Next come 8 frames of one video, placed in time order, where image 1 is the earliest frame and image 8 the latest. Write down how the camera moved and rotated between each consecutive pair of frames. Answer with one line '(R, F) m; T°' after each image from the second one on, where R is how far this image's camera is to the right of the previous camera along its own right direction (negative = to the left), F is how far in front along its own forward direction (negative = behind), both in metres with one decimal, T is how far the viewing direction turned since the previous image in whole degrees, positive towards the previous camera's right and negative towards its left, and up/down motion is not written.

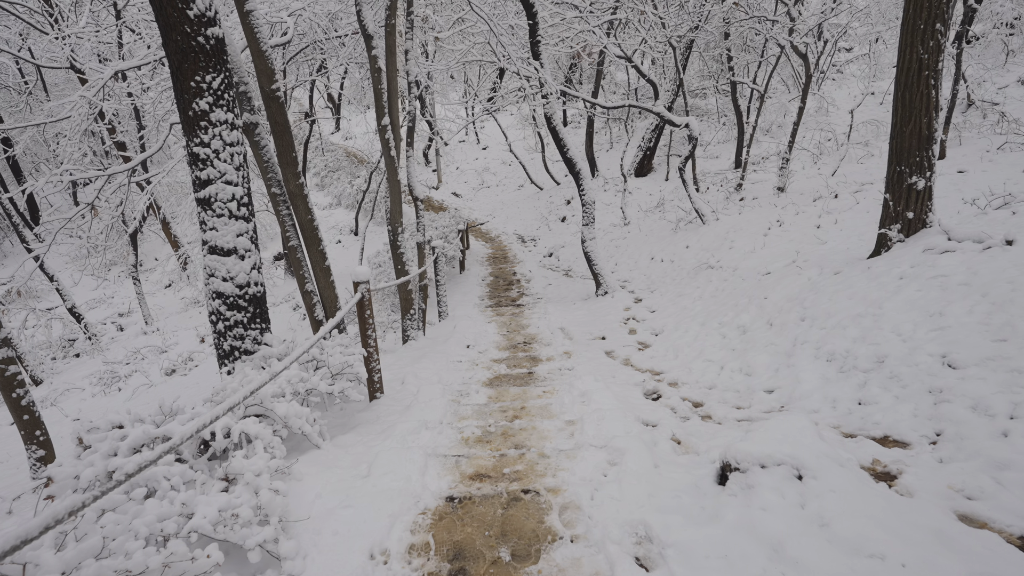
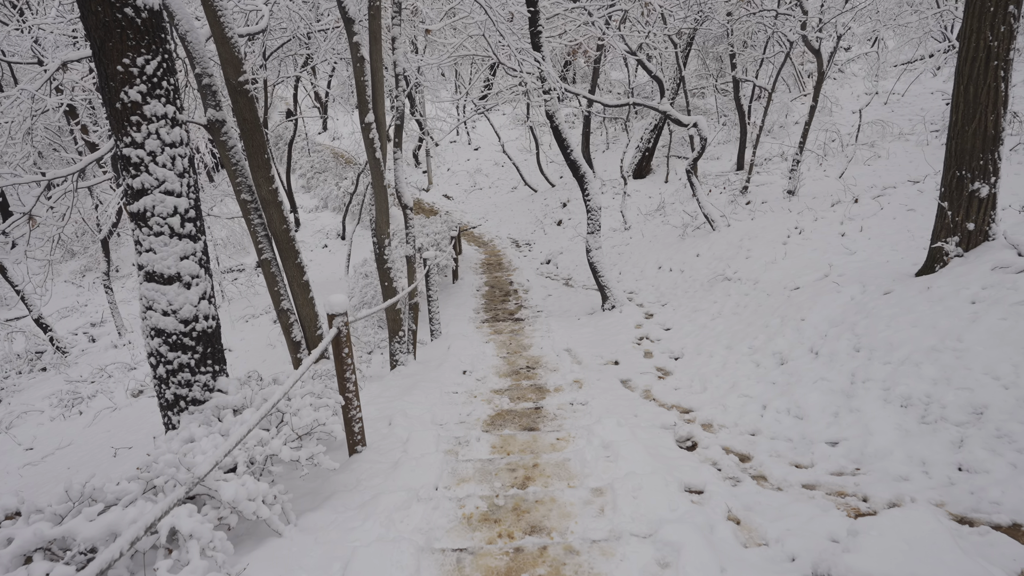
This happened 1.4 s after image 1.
(-0.1, +0.7) m; +1°
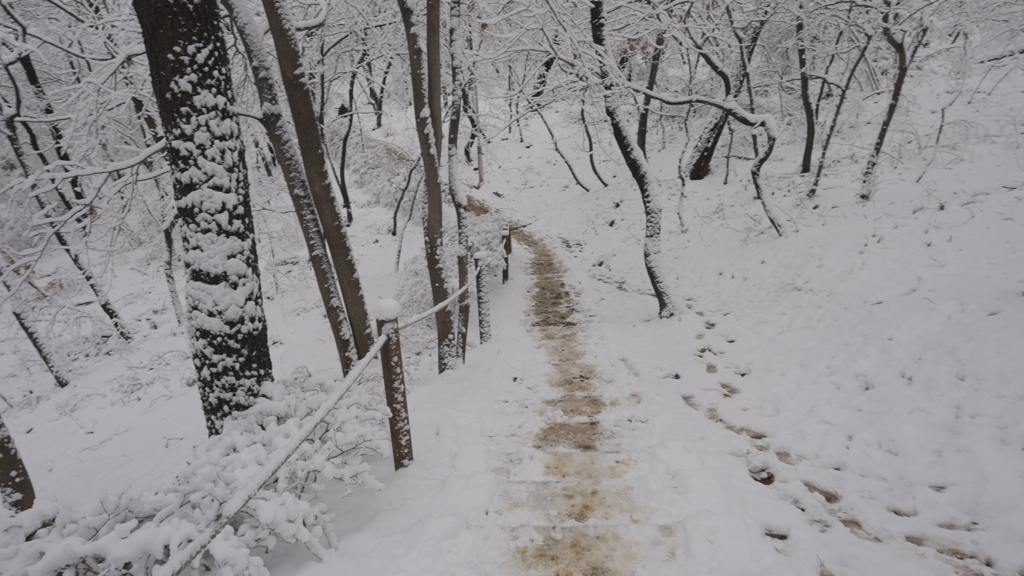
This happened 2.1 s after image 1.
(-0.1, +0.2) m; -4°
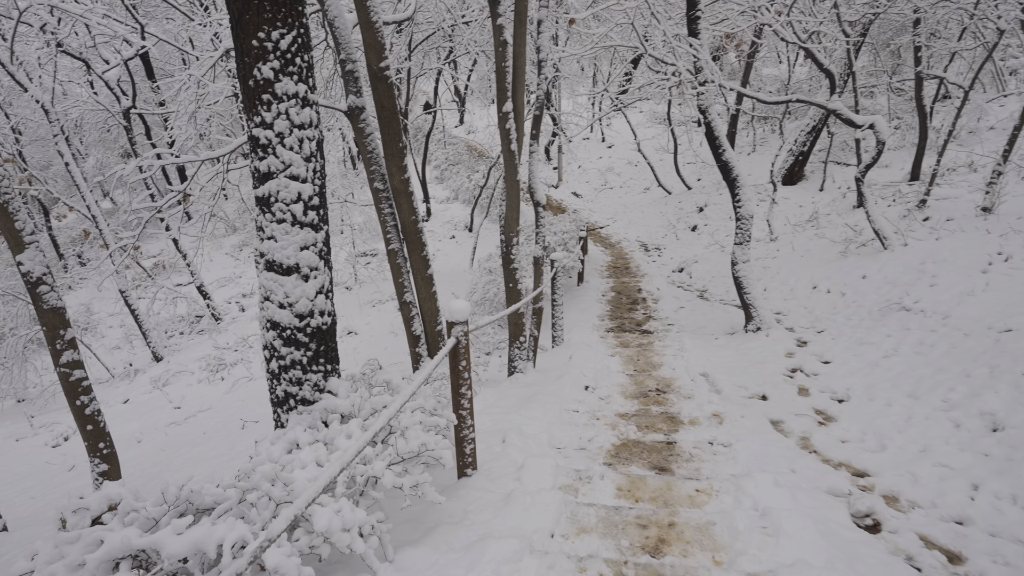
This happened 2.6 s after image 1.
(0.0, +0.2) m; -7°
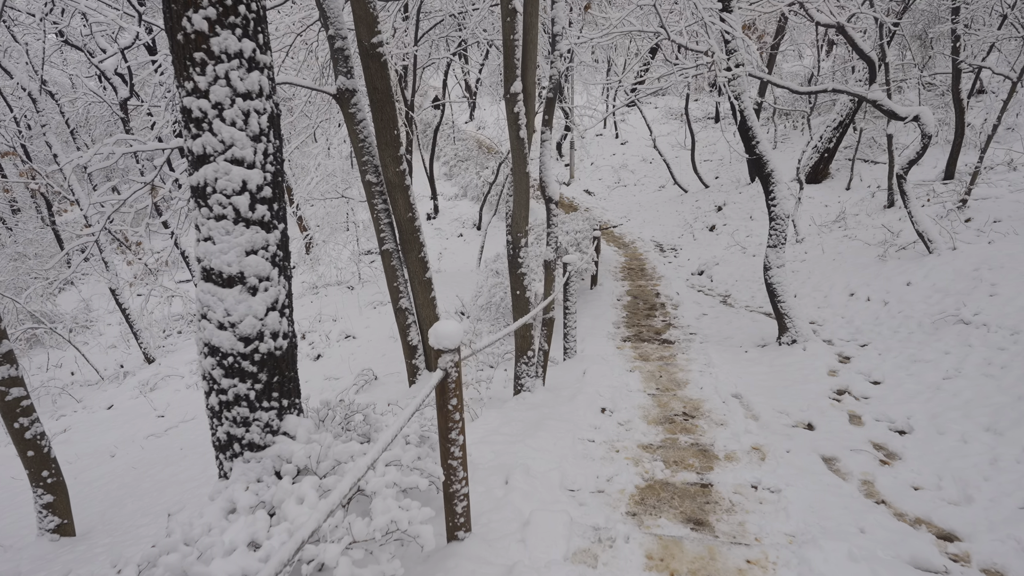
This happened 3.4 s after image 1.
(0.0, +0.6) m; -1°
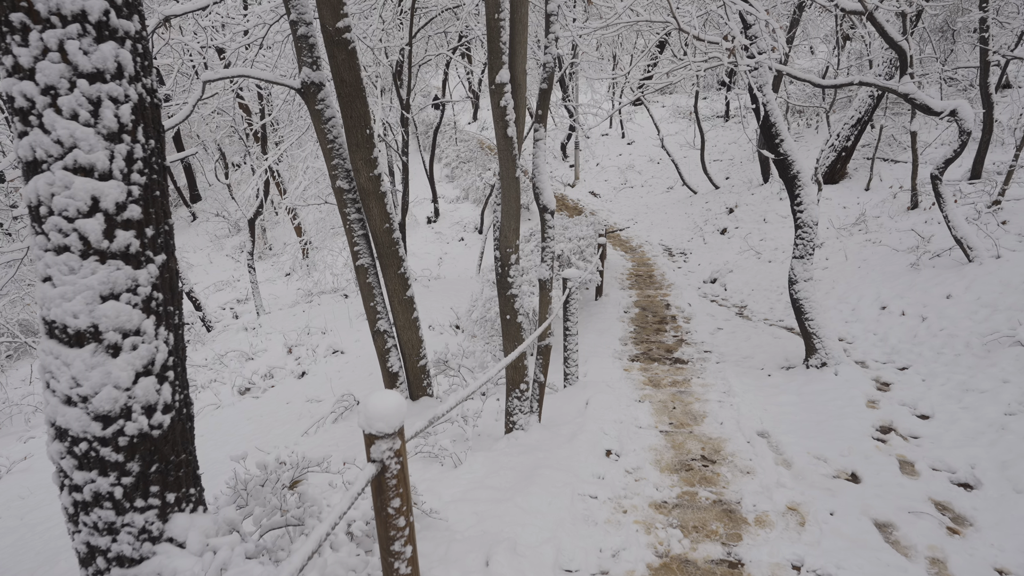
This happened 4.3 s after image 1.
(+0.1, +0.6) m; -1°
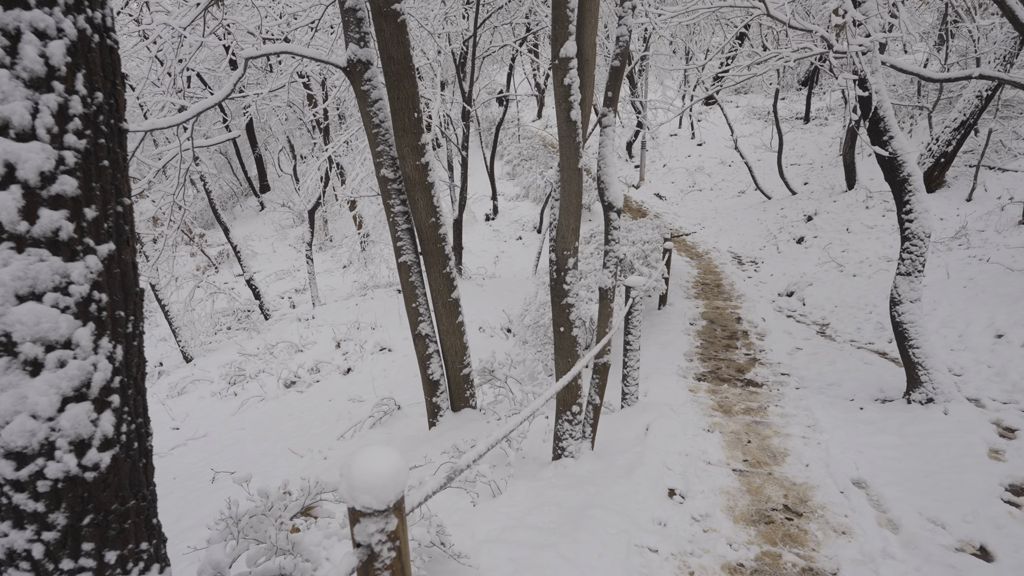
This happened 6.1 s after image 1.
(0.0, +0.5) m; -5°
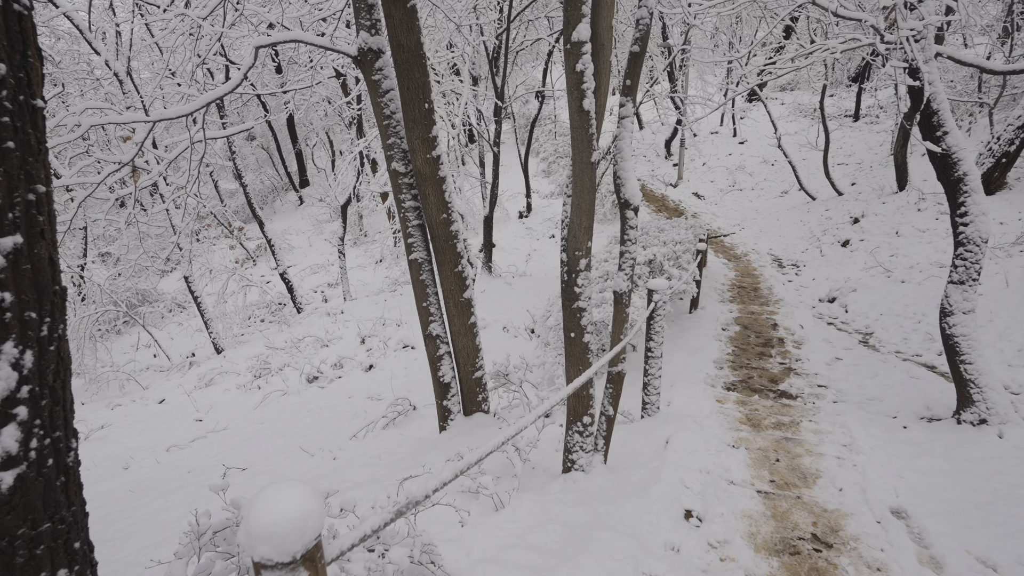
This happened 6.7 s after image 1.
(+0.1, +0.2) m; -4°
